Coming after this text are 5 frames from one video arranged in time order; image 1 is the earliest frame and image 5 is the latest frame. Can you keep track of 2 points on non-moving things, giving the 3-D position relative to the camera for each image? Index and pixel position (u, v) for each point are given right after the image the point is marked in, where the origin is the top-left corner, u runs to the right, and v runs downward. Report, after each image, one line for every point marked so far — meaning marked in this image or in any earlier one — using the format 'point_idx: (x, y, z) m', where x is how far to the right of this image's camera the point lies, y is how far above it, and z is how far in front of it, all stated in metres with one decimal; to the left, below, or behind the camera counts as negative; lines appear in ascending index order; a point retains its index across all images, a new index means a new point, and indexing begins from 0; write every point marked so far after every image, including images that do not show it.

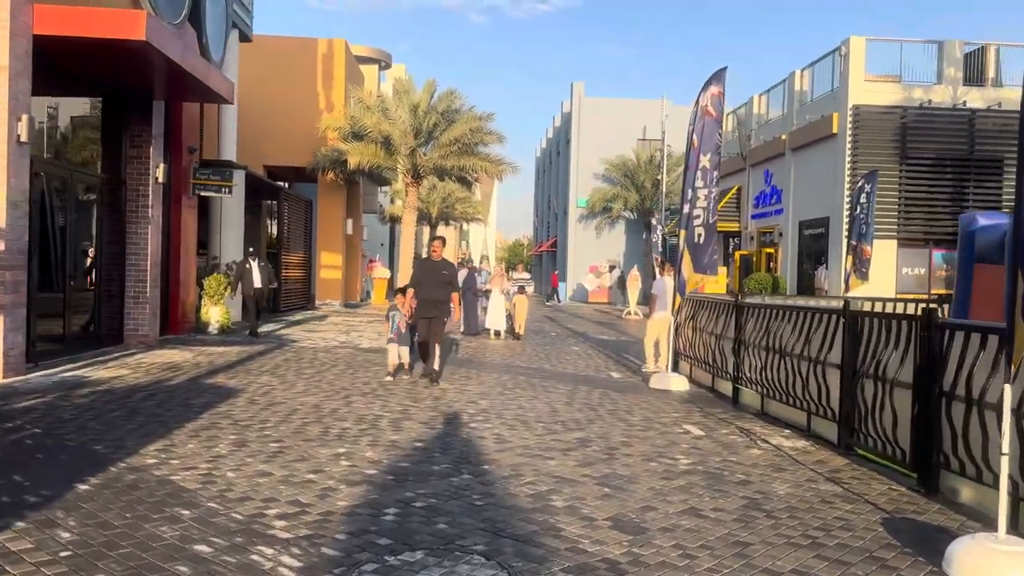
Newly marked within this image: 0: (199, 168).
0: (-6.5, +2.5, +16.6) m
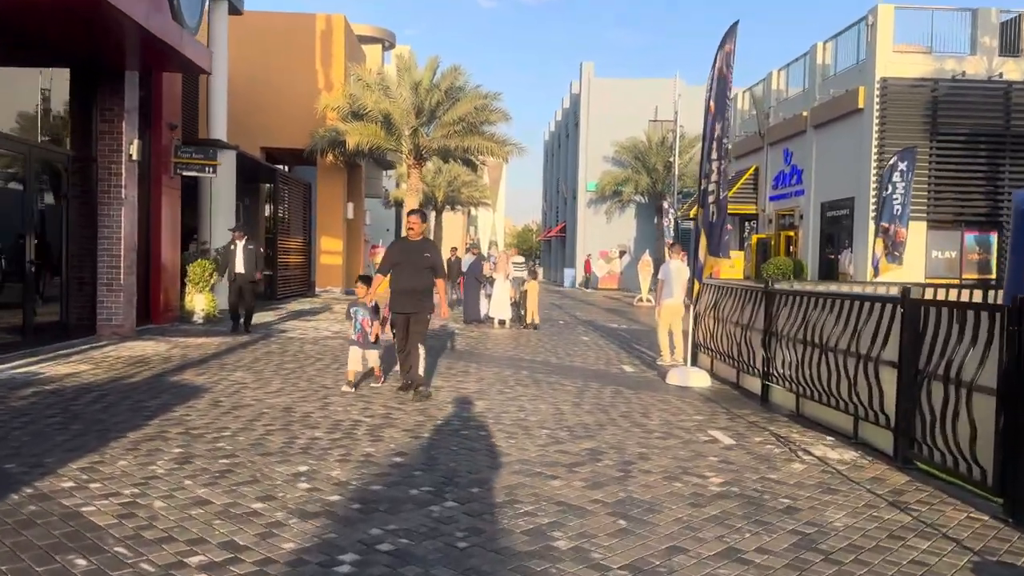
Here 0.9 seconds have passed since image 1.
0: (-6.4, +2.7, +15.4) m
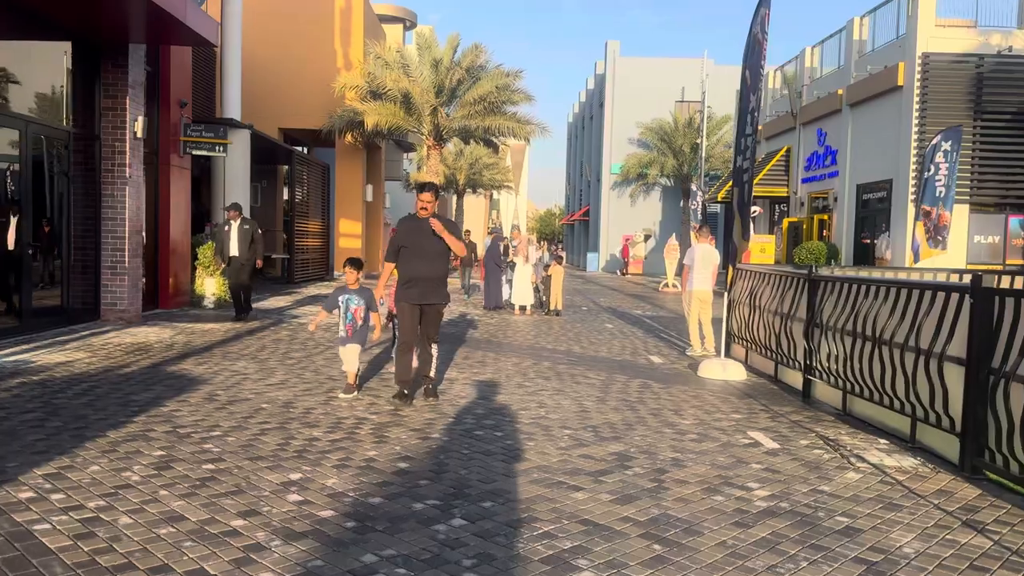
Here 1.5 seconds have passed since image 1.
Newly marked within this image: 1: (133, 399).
0: (-6.0, +3.0, +14.9) m
1: (-3.3, -1.0, +7.0) m
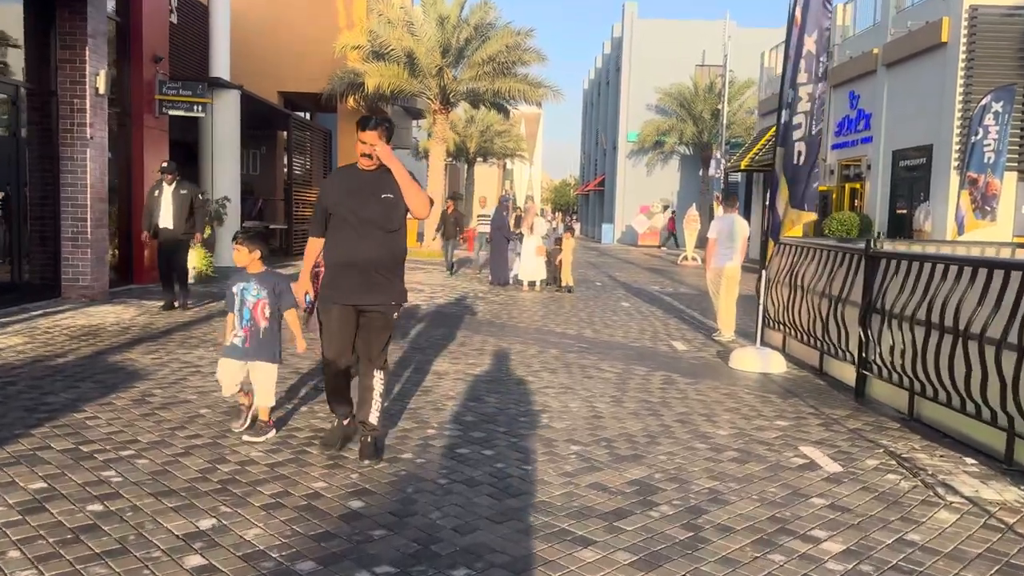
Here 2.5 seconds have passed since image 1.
0: (-5.9, +3.5, +13.6) m
1: (-3.3, -0.8, +5.7) m
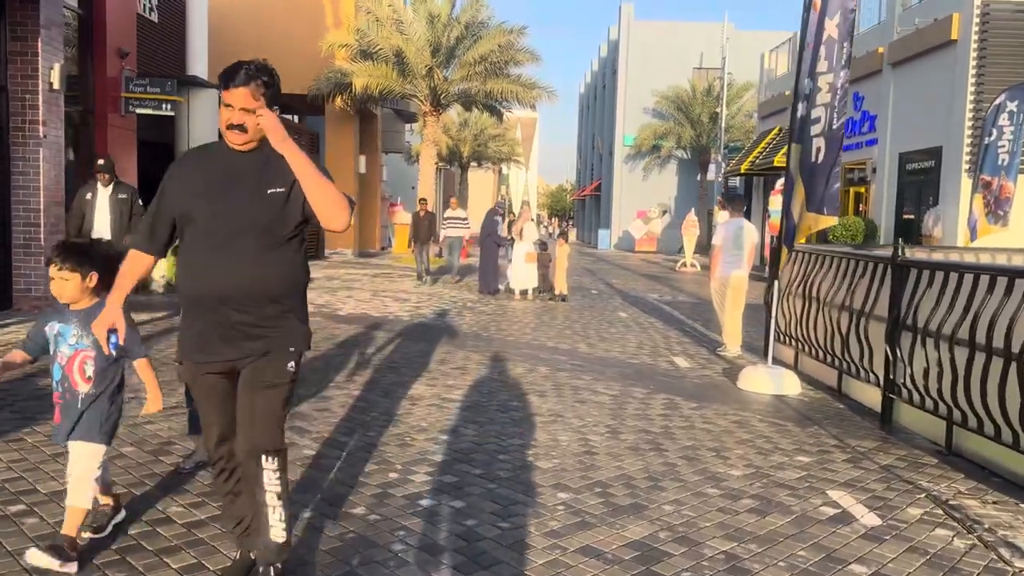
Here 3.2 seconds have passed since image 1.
0: (-6.0, +3.3, +12.8) m
1: (-3.4, -0.9, +4.9) m
